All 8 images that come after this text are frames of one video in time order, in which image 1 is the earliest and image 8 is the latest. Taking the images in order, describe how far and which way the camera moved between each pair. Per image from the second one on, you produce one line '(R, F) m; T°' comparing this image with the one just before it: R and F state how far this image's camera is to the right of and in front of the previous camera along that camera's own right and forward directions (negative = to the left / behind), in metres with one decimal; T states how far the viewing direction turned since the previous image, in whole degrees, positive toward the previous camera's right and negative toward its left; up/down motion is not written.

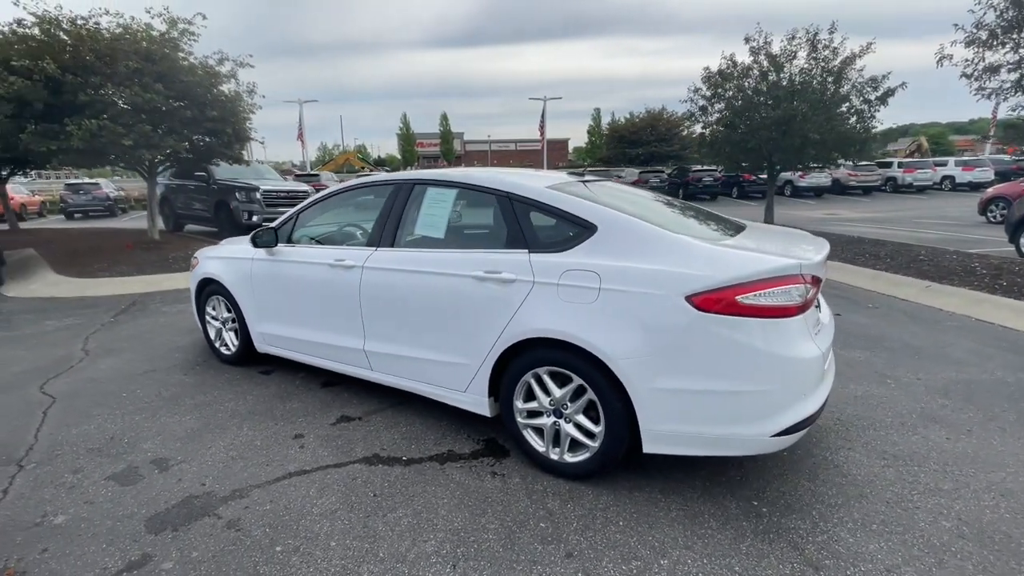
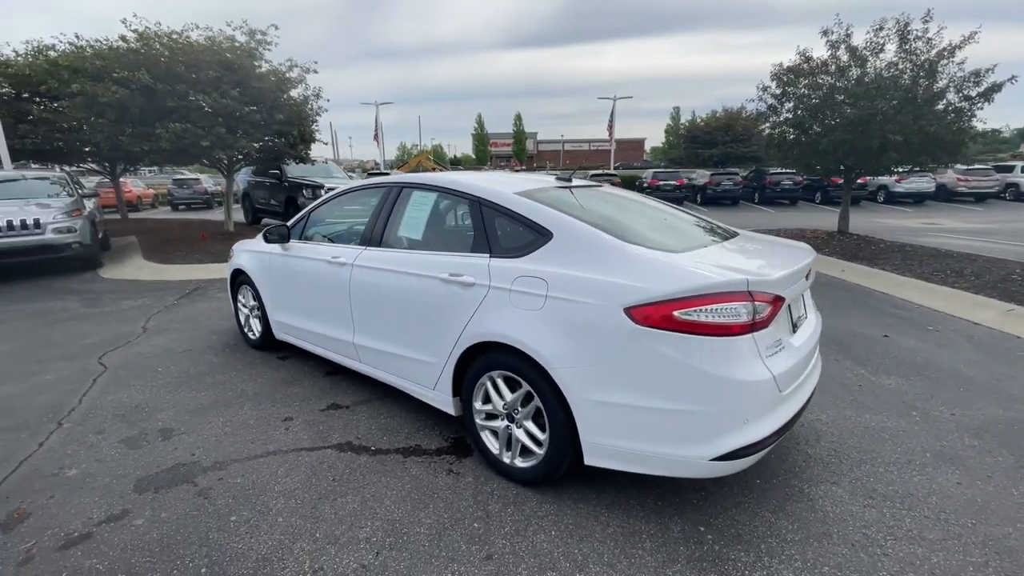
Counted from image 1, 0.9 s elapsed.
(+0.7, 0.0) m; -8°
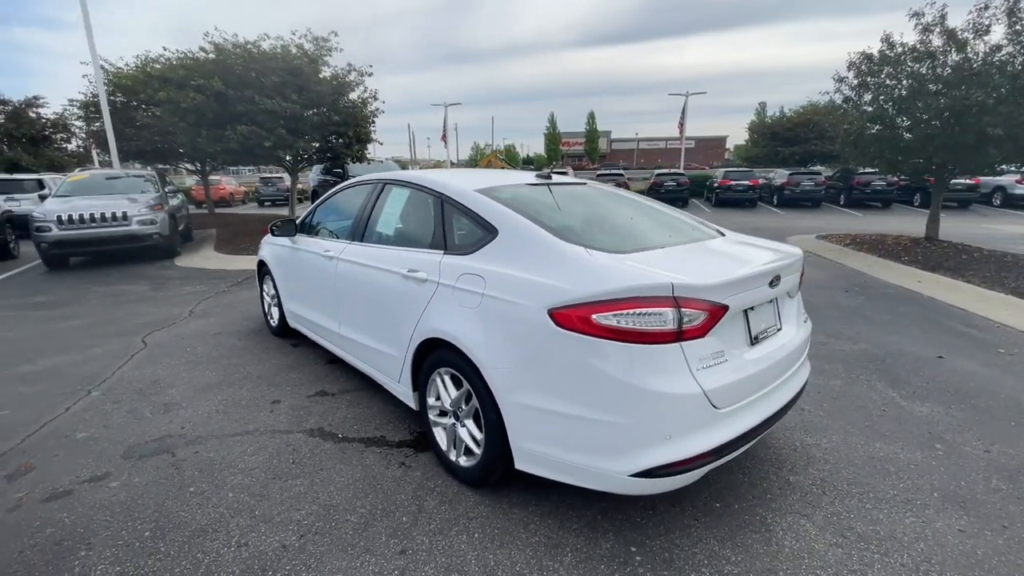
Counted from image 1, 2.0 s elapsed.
(+0.7, +0.1) m; -8°
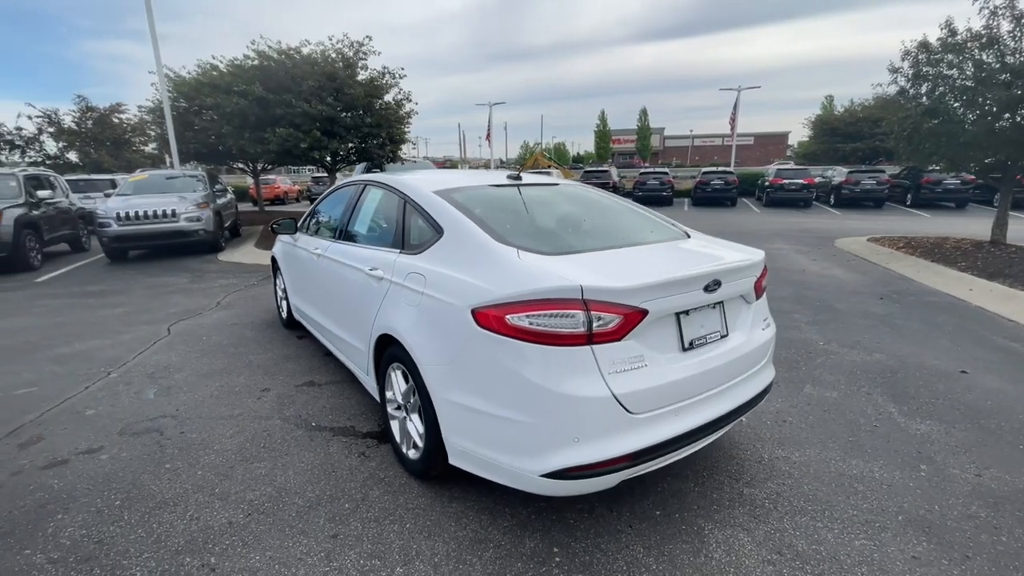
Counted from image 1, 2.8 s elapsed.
(+0.6, 0.0) m; -6°
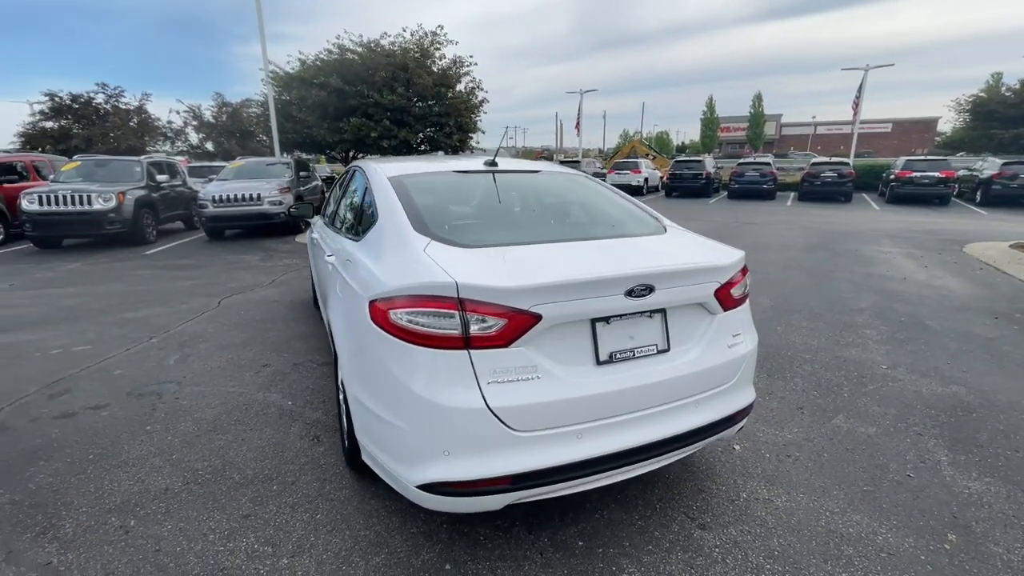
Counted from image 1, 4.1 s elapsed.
(+0.9, +0.3) m; -11°
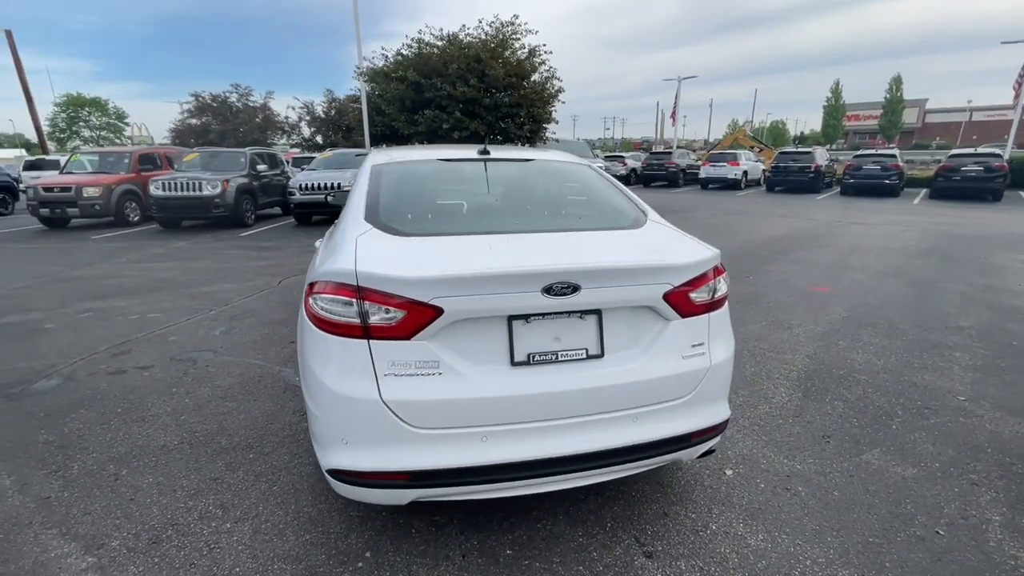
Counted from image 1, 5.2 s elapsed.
(+0.7, +0.2) m; -11°
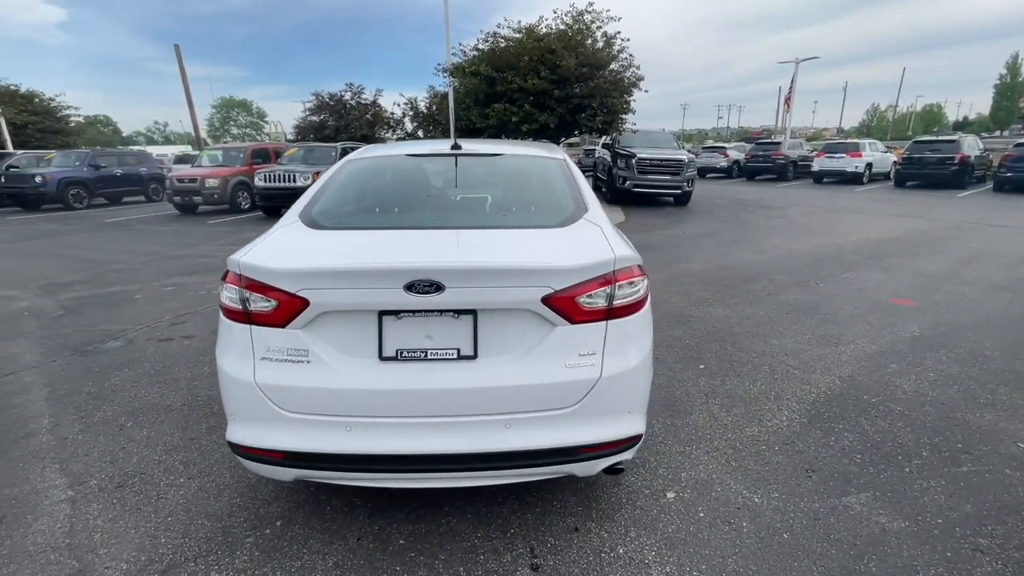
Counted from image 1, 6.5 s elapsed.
(+0.9, +0.1) m; -11°
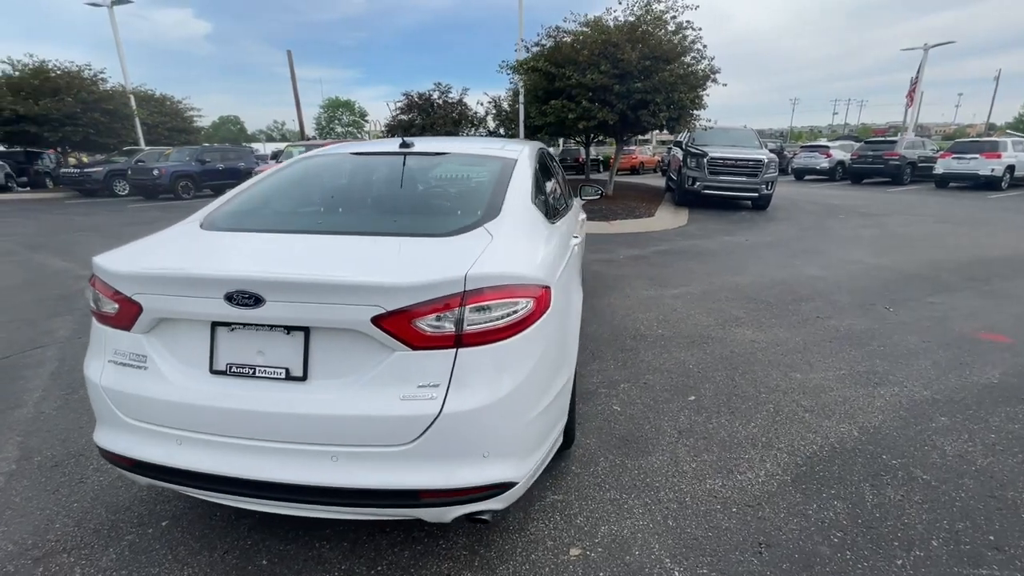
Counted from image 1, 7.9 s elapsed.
(+0.9, +0.4) m; -10°
